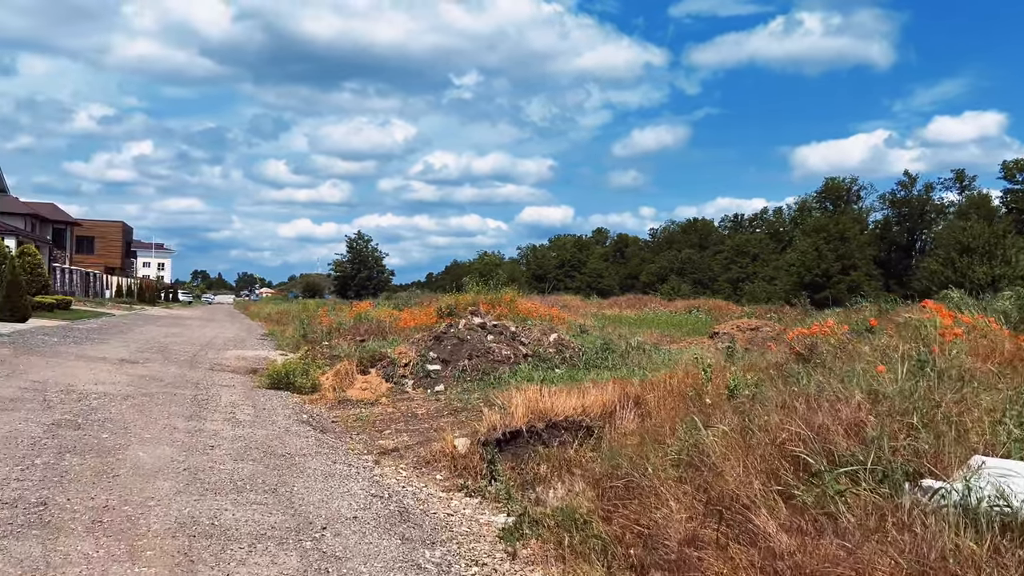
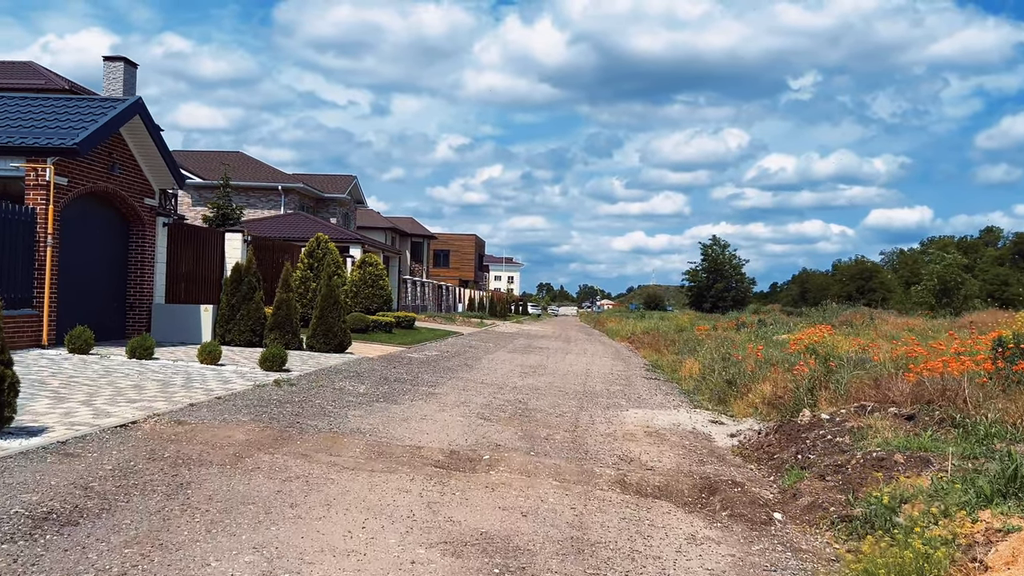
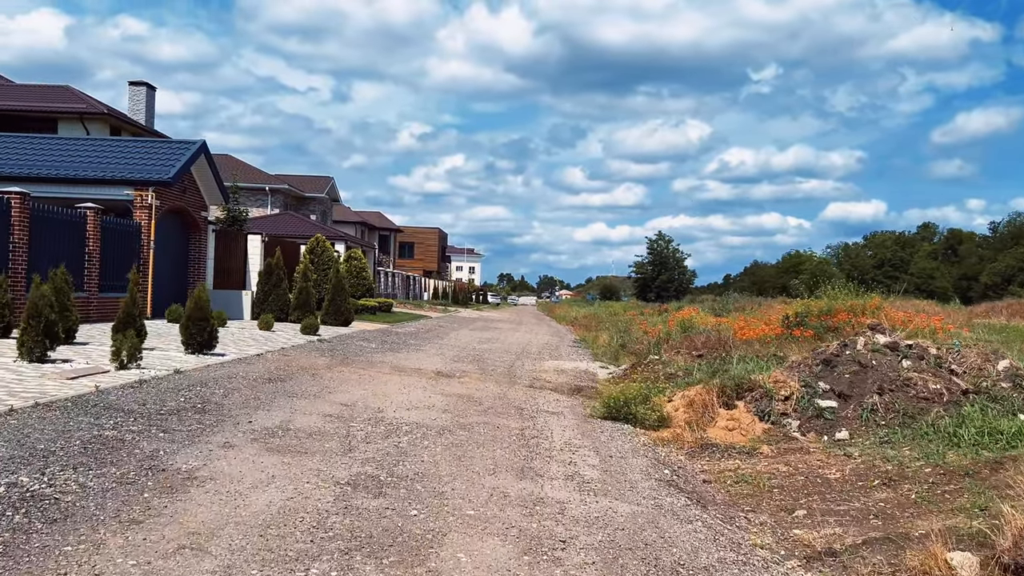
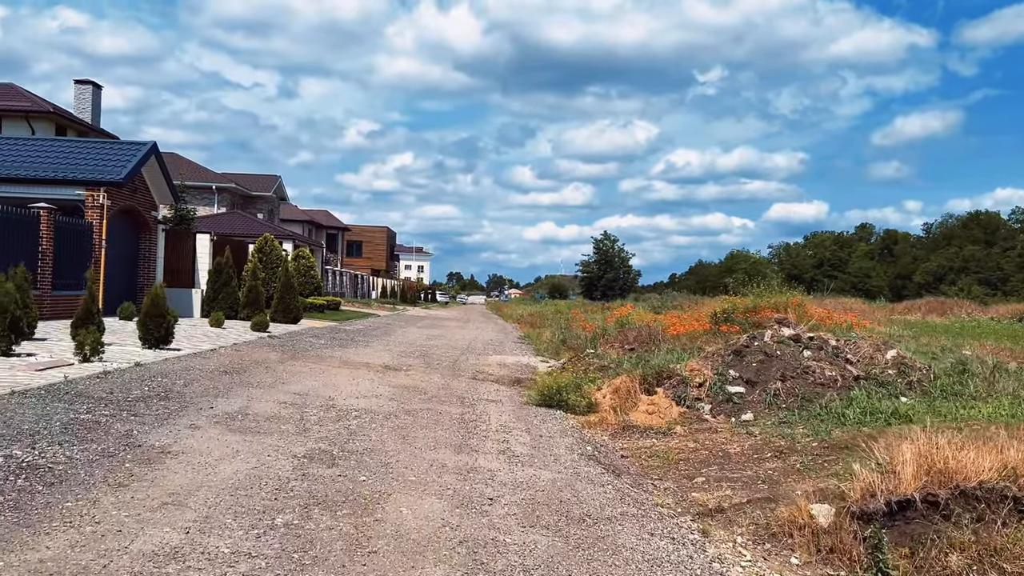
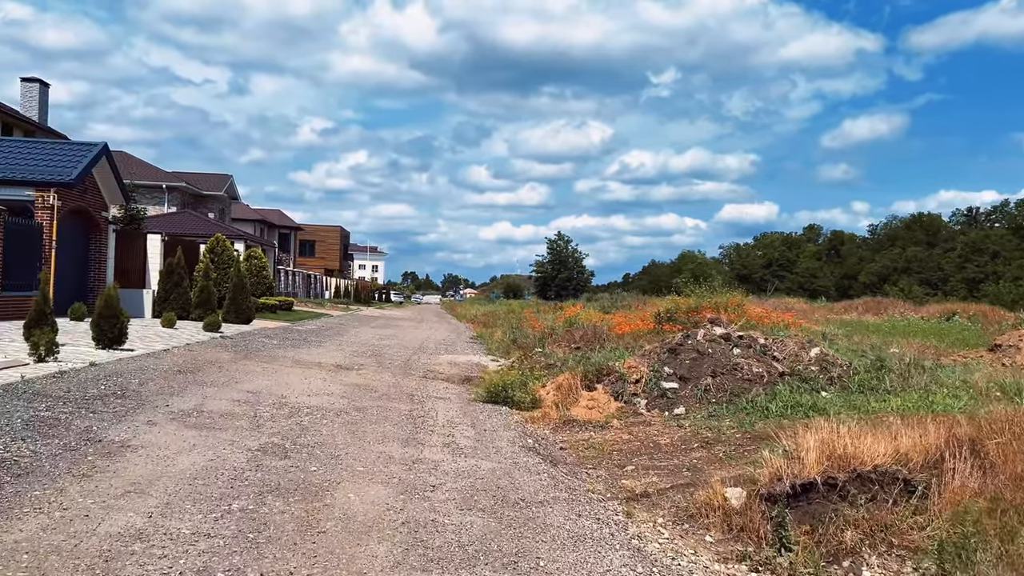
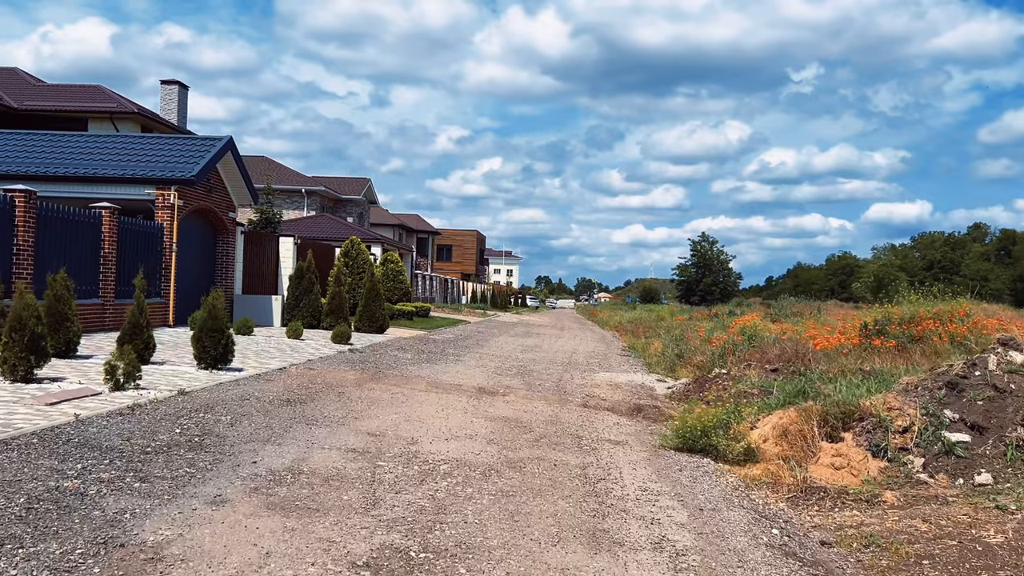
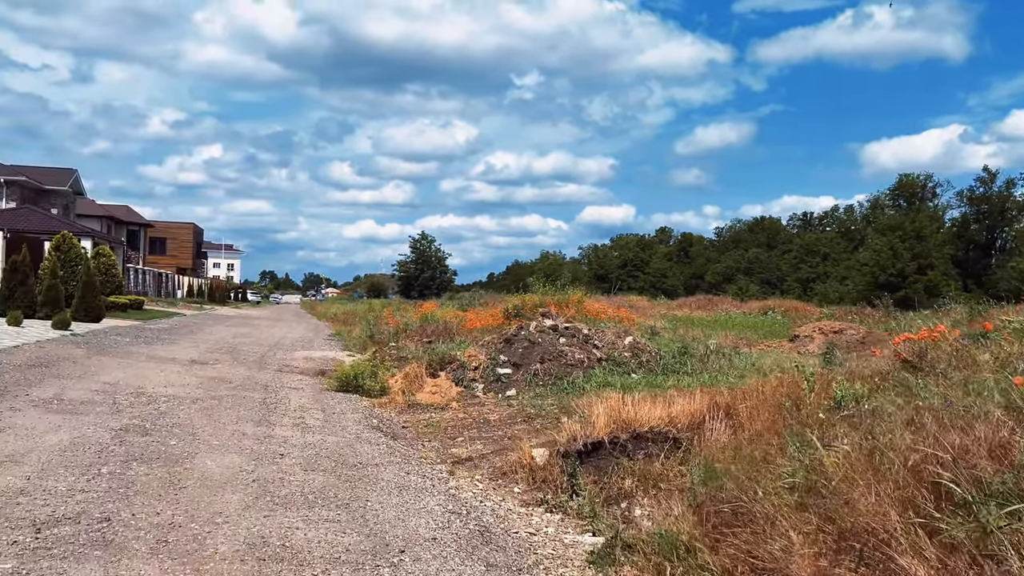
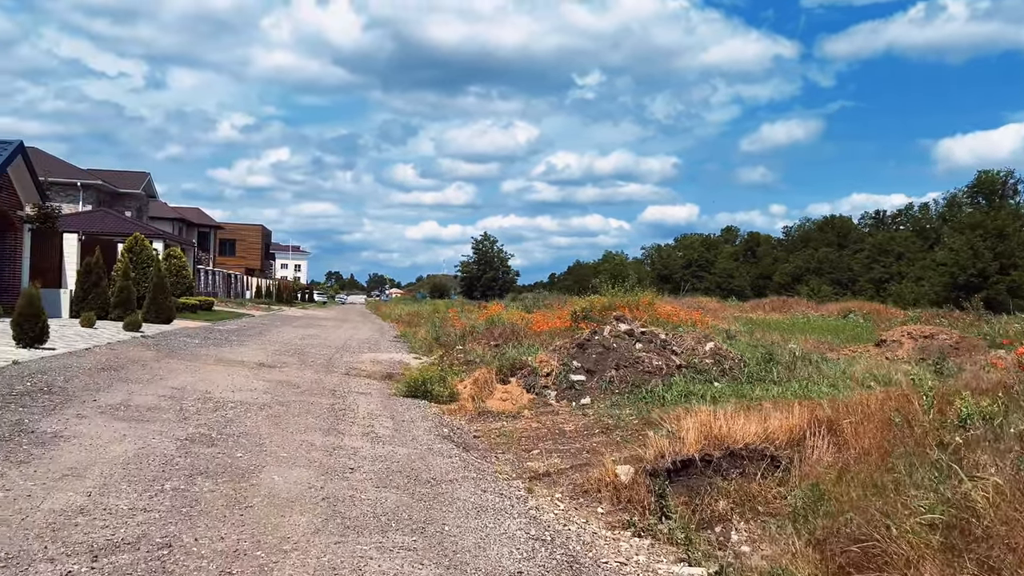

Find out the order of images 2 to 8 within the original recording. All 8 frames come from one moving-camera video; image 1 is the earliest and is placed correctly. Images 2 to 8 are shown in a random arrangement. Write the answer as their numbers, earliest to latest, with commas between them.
7, 8, 5, 4, 3, 6, 2
